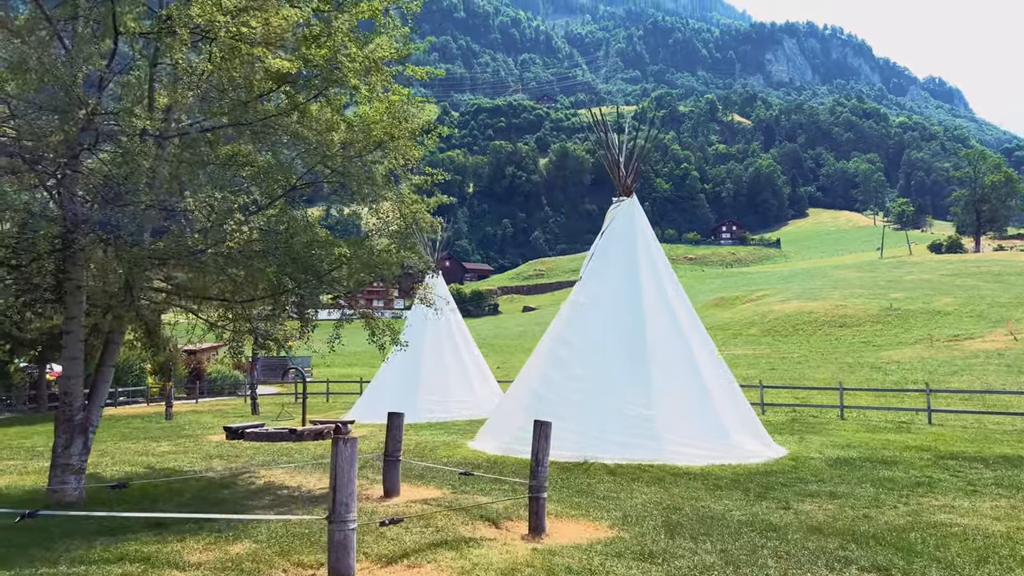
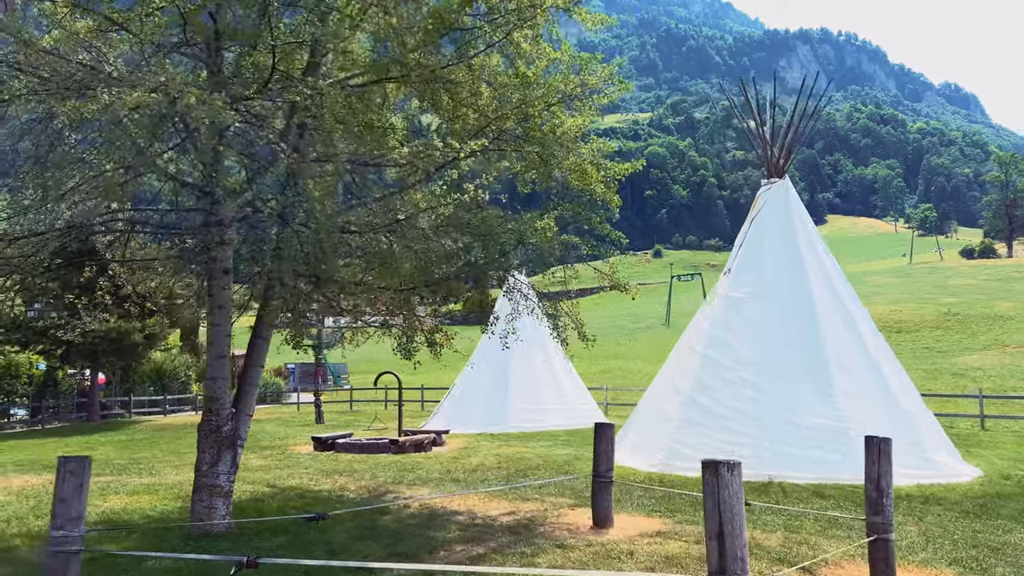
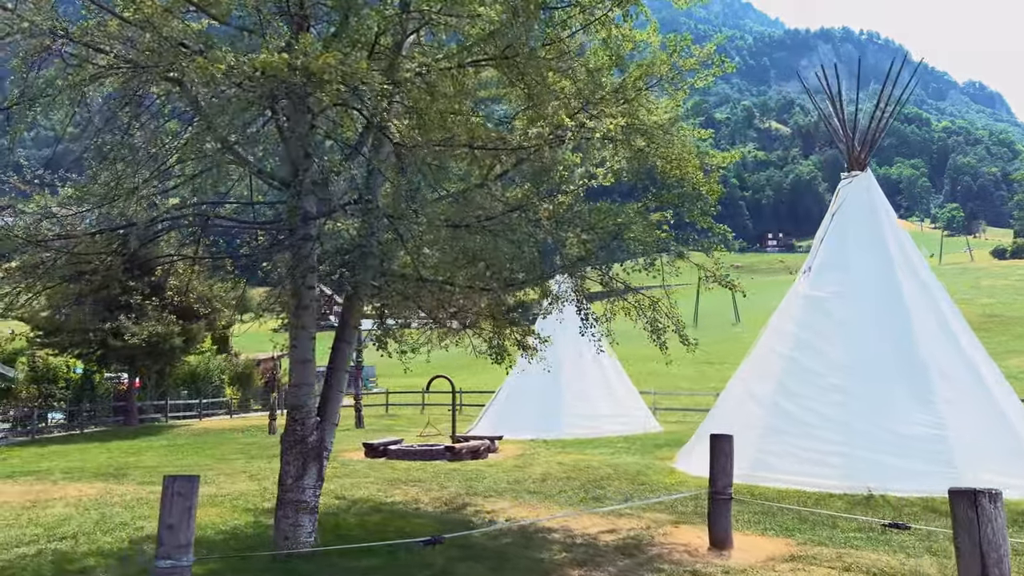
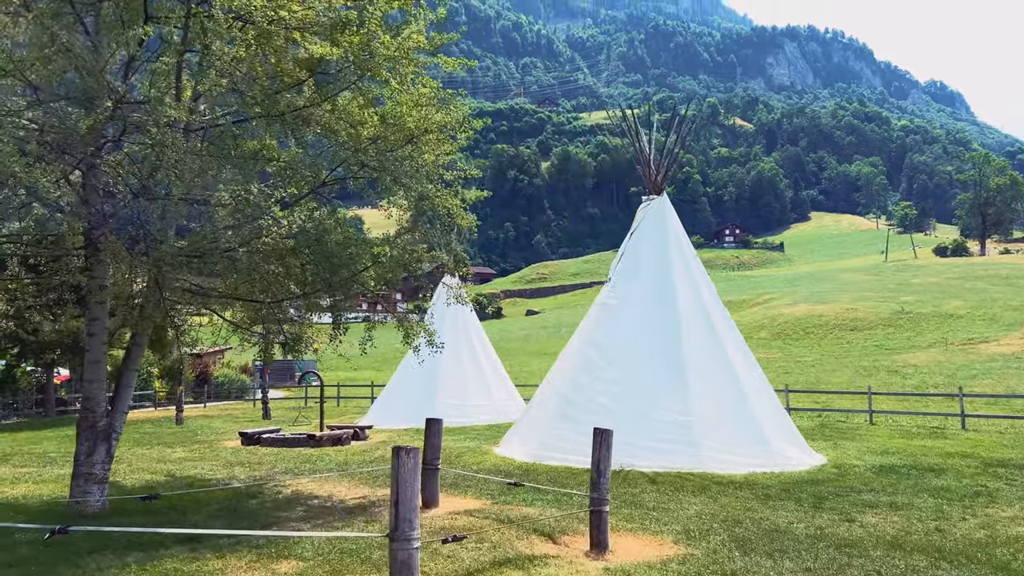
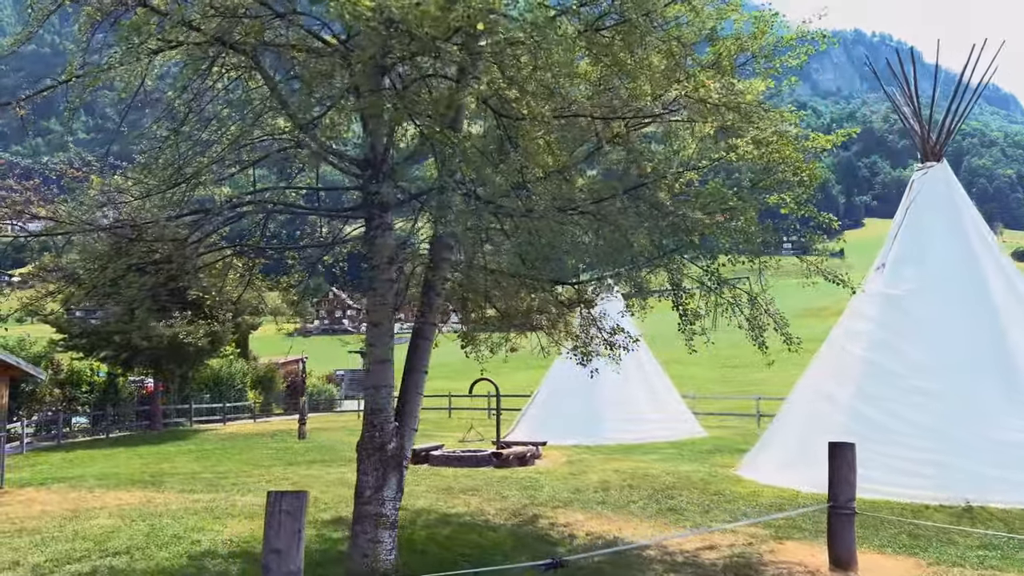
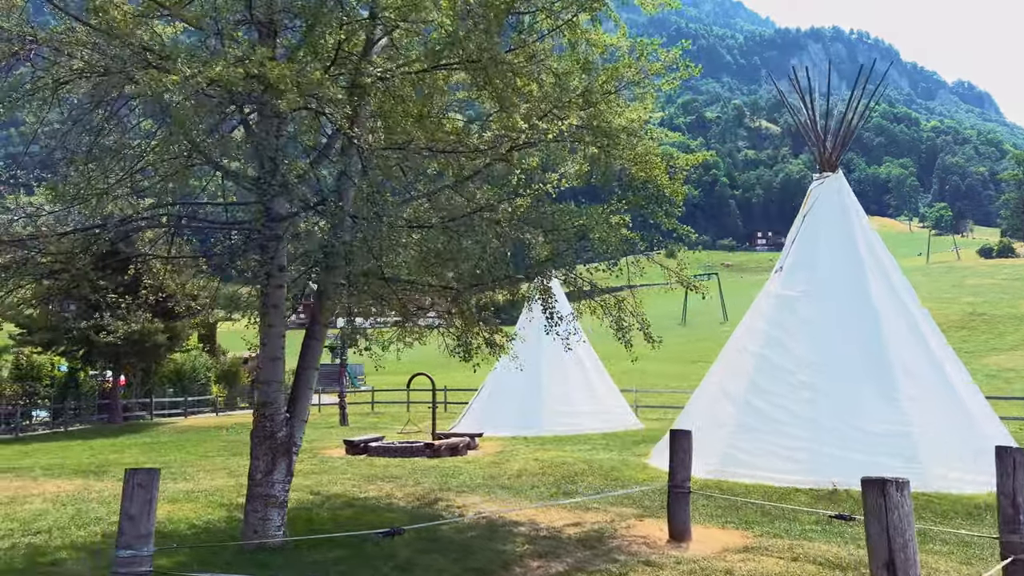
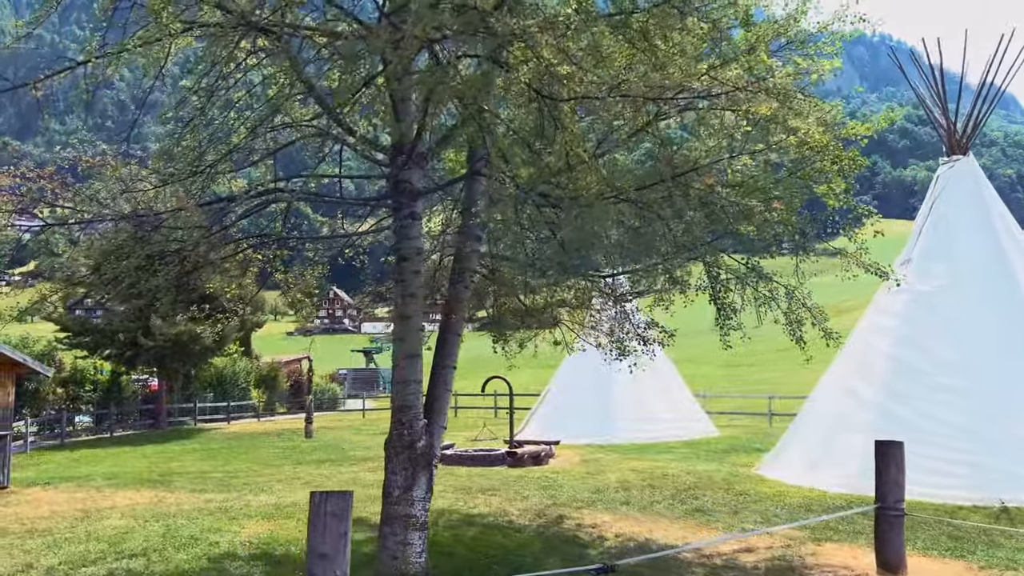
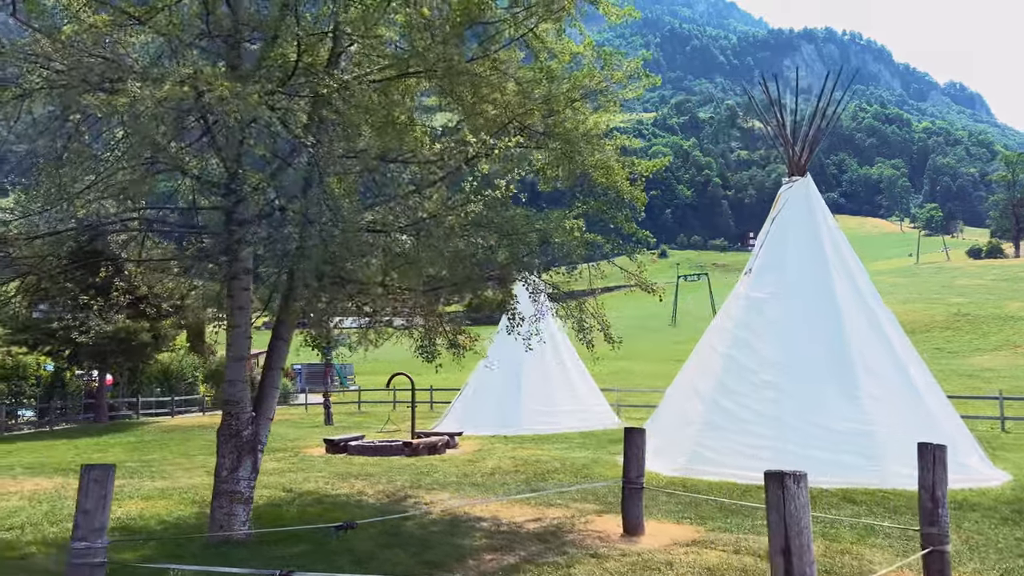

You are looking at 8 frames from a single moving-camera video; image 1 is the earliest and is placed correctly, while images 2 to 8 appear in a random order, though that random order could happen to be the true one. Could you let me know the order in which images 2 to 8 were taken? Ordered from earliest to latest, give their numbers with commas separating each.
4, 2, 8, 6, 3, 5, 7
